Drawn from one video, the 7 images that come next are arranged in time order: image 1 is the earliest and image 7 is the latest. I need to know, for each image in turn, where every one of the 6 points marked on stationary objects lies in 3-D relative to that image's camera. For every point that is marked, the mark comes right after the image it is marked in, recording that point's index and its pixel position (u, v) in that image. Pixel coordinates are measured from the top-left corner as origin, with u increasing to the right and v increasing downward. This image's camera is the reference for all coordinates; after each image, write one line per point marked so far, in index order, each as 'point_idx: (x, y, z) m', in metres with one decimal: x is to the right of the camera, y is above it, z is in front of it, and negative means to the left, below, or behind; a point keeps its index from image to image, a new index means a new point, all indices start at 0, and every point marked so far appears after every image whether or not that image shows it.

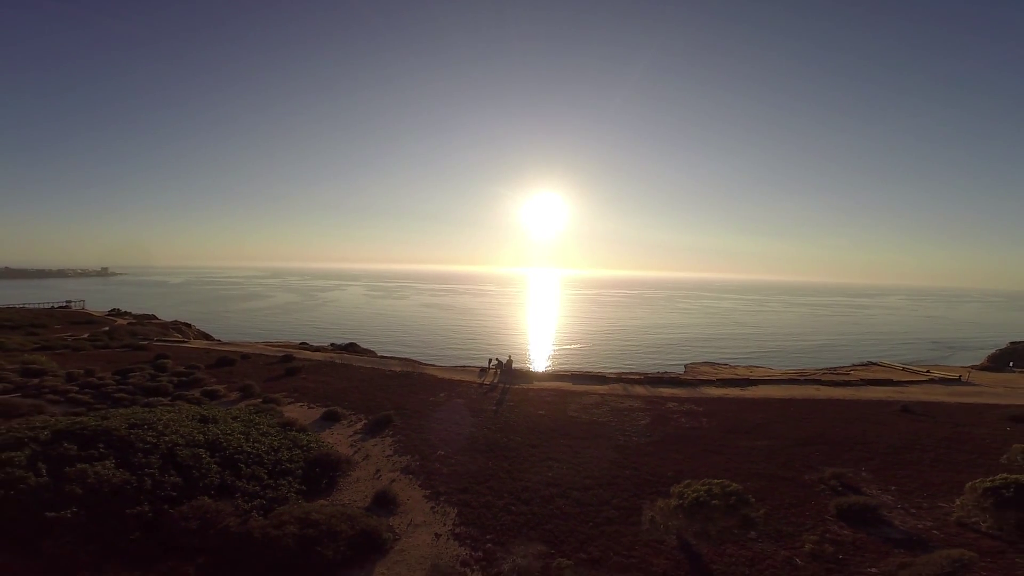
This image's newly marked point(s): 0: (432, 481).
0: (-1.6, -3.8, +9.6) m
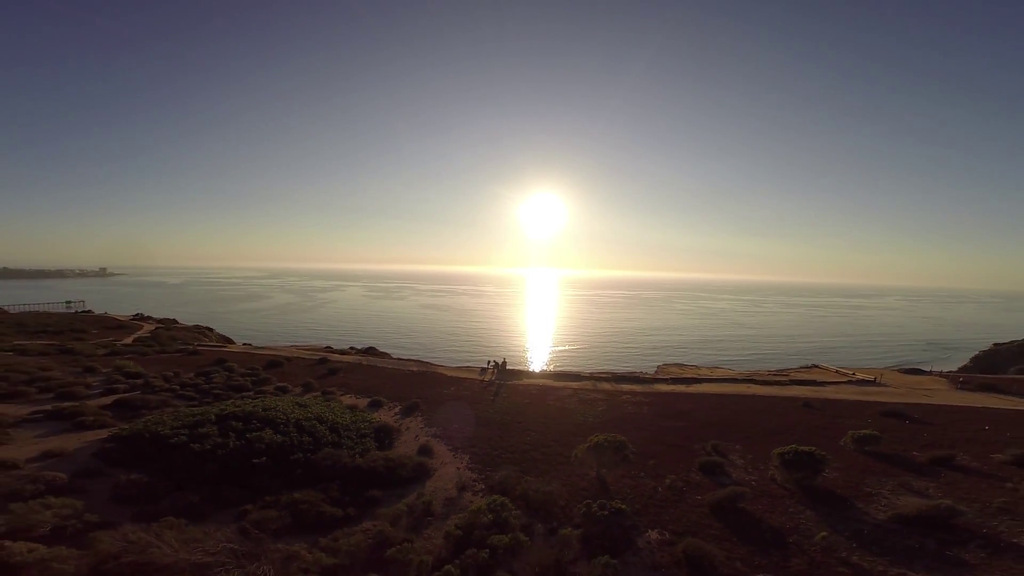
0: (-1.9, -4.9, +15.2) m
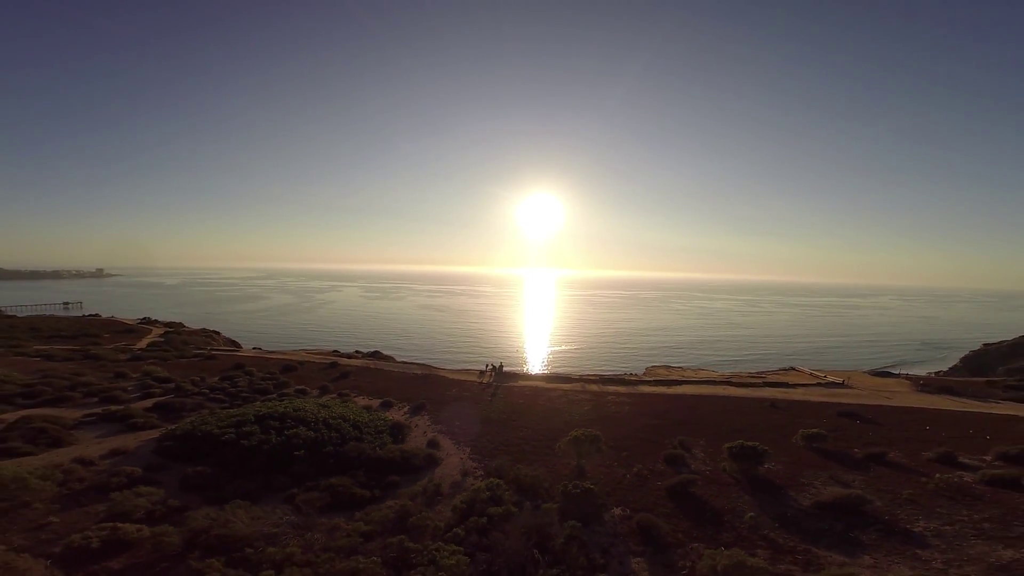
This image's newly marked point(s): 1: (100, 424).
0: (-2.1, -5.5, +17.7) m
1: (-15.8, -5.4, +18.2) m
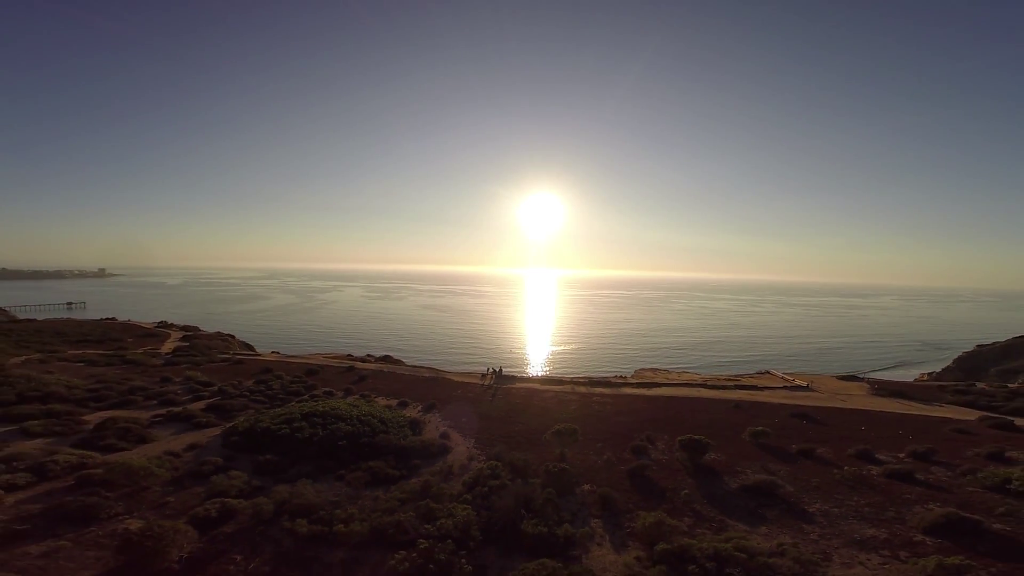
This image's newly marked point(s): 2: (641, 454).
0: (-2.3, -6.4, +21.6) m
1: (-16.0, -6.3, +22.0) m
2: (+5.3, -6.8, +19.6) m
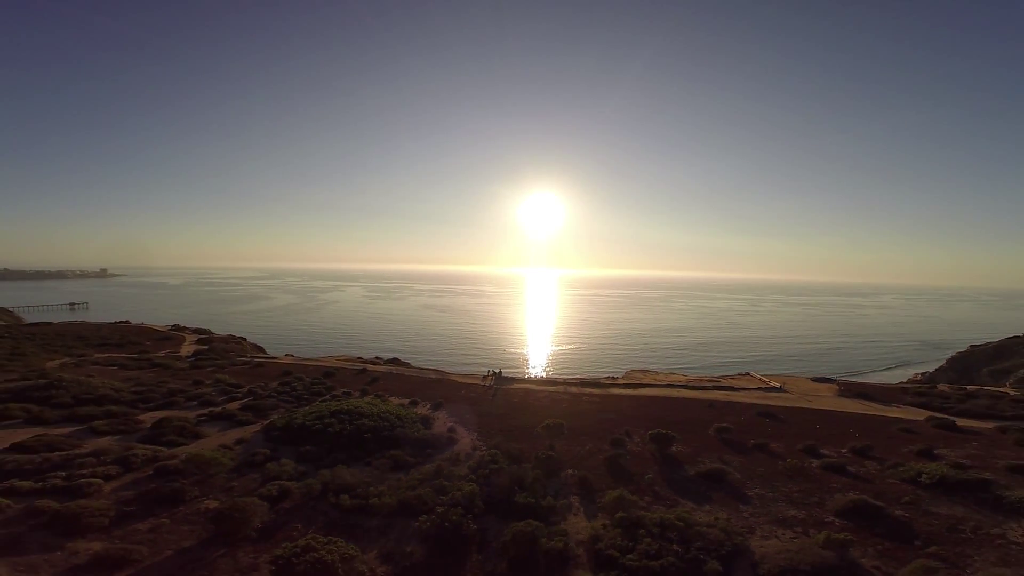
0: (-2.4, -7.2, +25.1) m
1: (-16.1, -7.1, +25.6) m
2: (+5.2, -7.6, +23.0) m
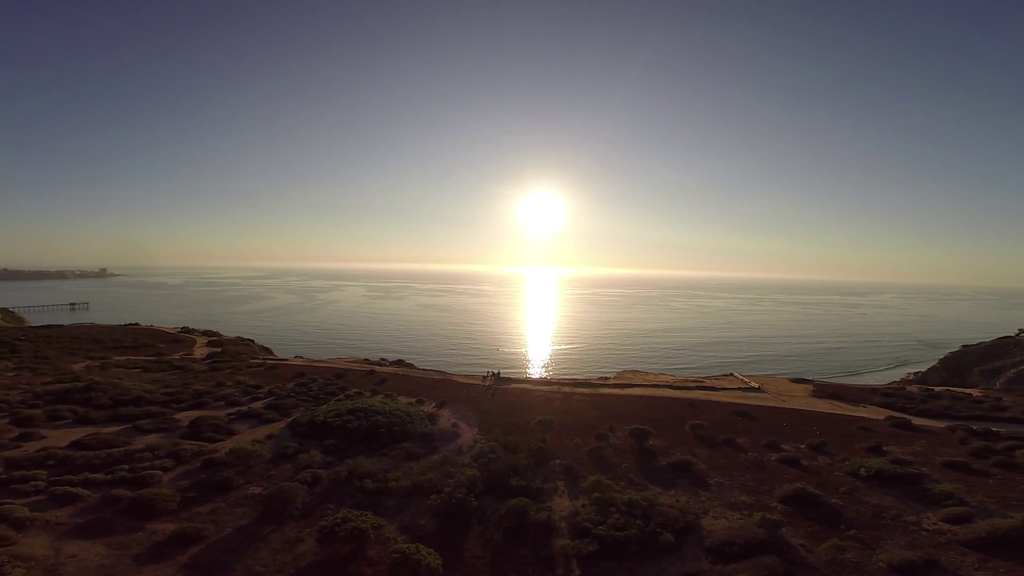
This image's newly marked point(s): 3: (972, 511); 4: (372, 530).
0: (-2.6, -7.9, +28.1) m
1: (-16.3, -7.8, +28.6) m
2: (+5.0, -8.2, +26.1) m
3: (+17.8, -8.9, +18.5) m
4: (-4.6, -8.0, +15.8) m
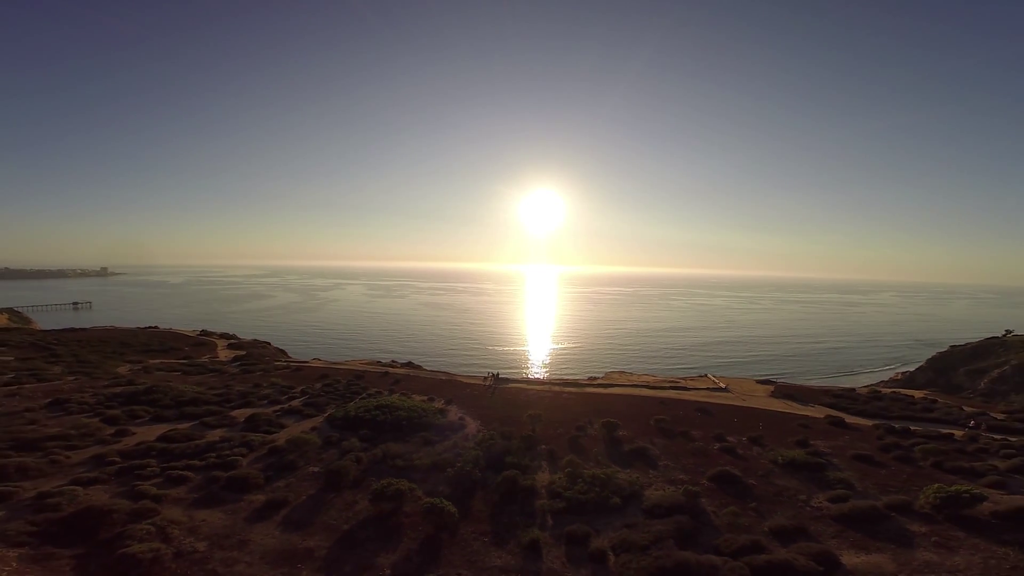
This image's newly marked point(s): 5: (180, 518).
0: (-2.9, -9.2, +34.1) m
1: (-16.6, -9.1, +34.6) m
2: (+4.7, -9.6, +32.1) m
3: (+17.5, -10.2, +24.5) m
4: (-4.9, -9.3, +21.8) m
5: (-13.8, -9.3, +19.7) m
